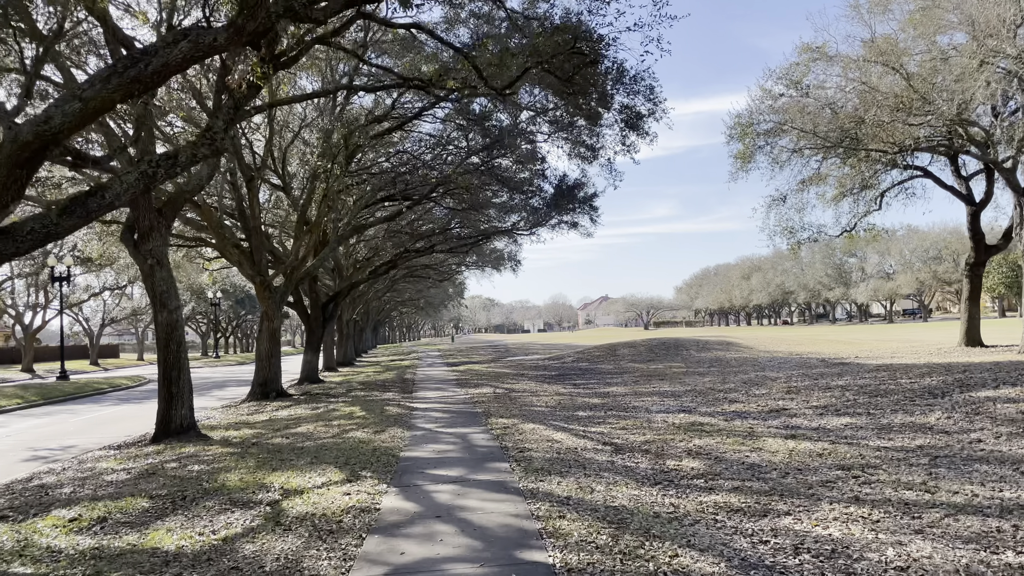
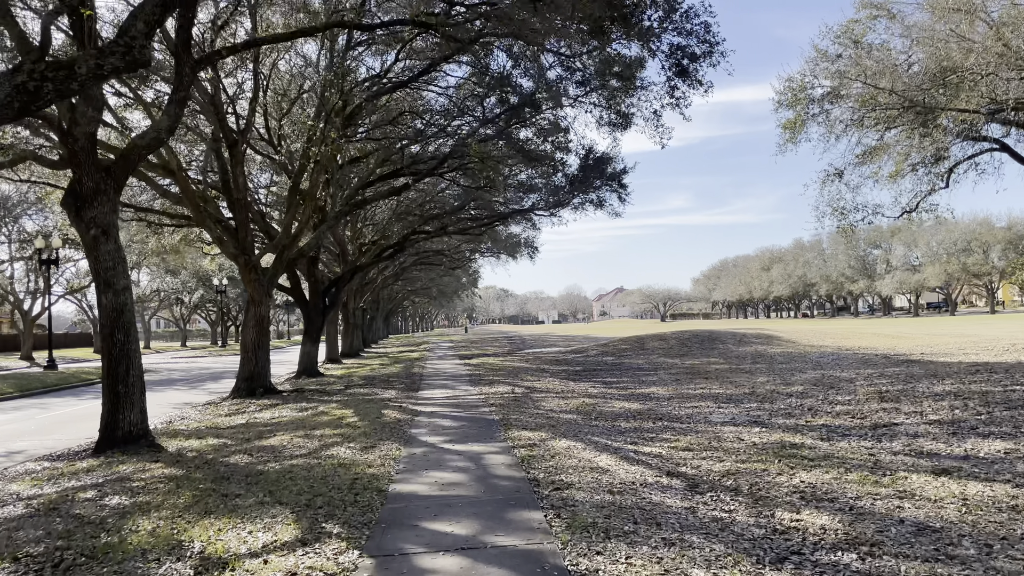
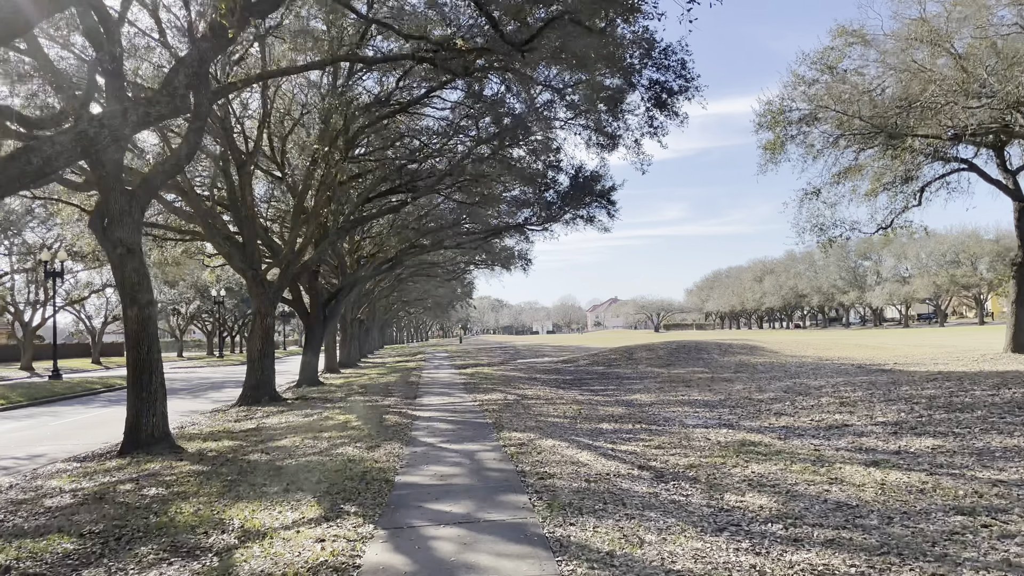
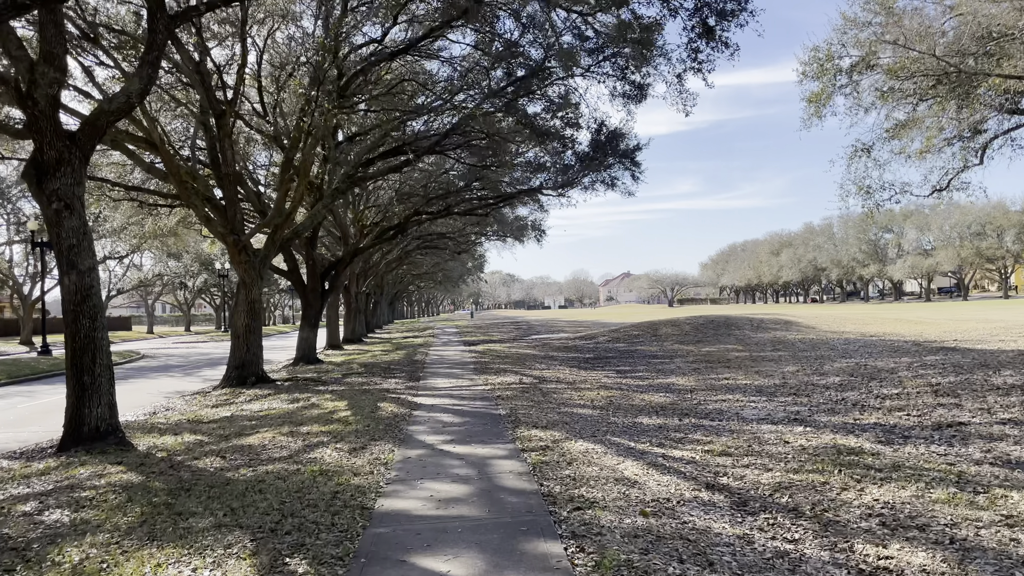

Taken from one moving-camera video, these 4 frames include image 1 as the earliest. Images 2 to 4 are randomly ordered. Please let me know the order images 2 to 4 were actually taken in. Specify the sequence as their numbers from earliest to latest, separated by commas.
3, 2, 4
